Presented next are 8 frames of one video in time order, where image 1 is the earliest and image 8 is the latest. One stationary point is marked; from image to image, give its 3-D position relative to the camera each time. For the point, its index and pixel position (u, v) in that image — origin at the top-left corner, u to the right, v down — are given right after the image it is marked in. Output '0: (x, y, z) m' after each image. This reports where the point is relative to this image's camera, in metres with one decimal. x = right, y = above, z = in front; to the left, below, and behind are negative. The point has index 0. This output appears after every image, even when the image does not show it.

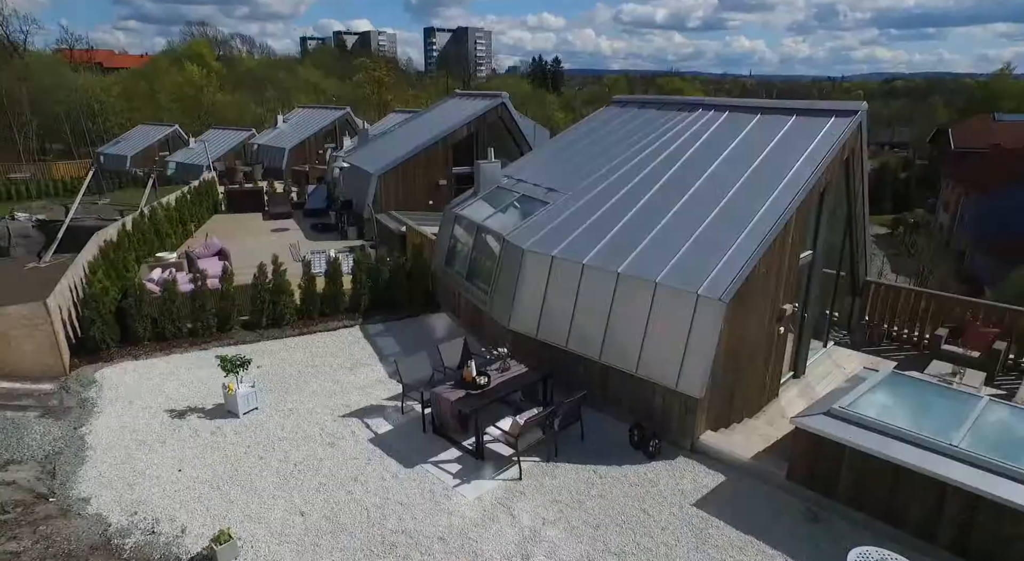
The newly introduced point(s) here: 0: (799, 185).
0: (+3.9, +1.3, +8.2) m
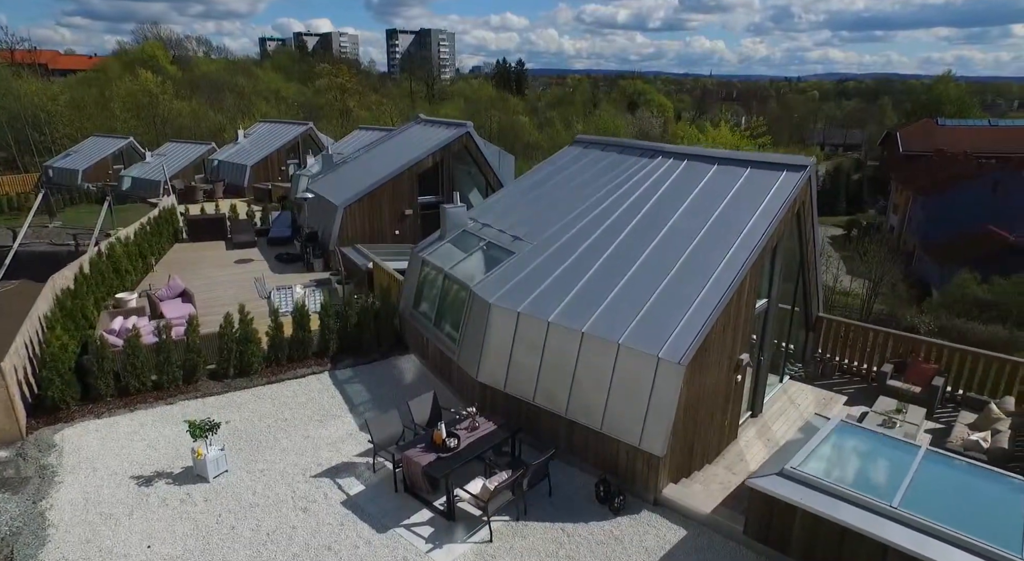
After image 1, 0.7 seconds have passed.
0: (+3.4, +0.5, +8.6) m
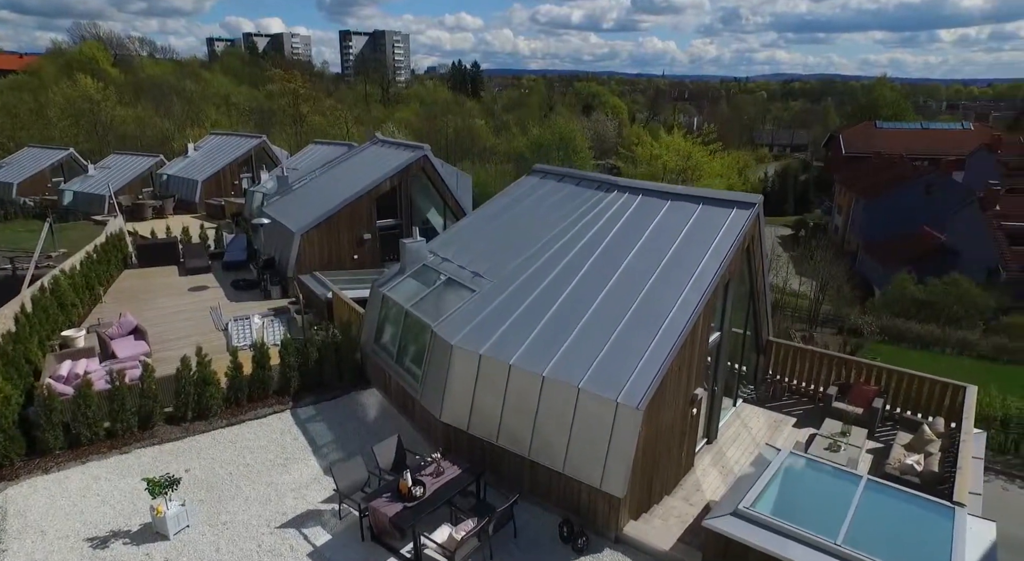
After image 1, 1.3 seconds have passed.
0: (+2.8, 0.0, +9.0) m
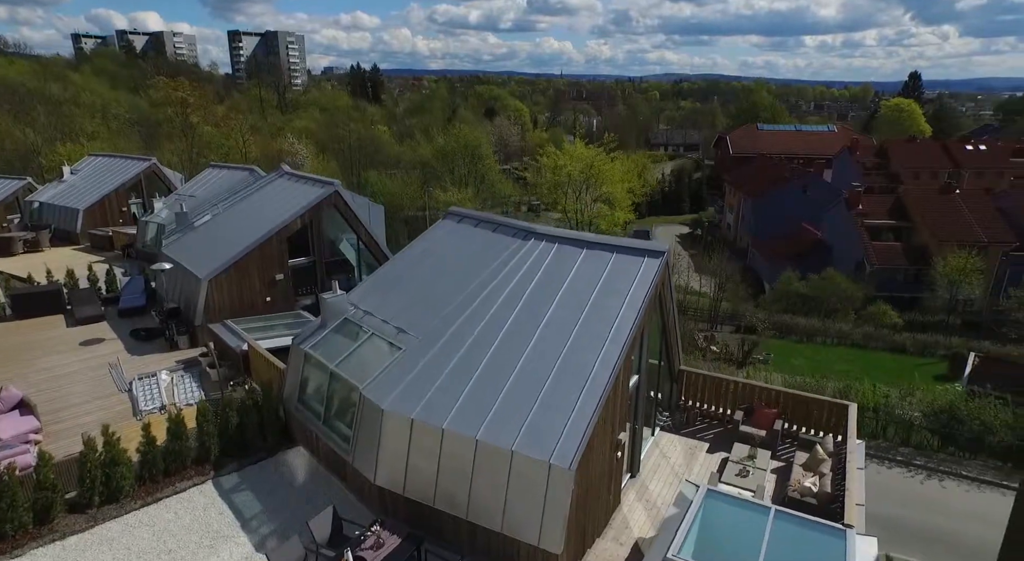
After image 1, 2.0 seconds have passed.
0: (+1.8, -0.9, +9.5) m
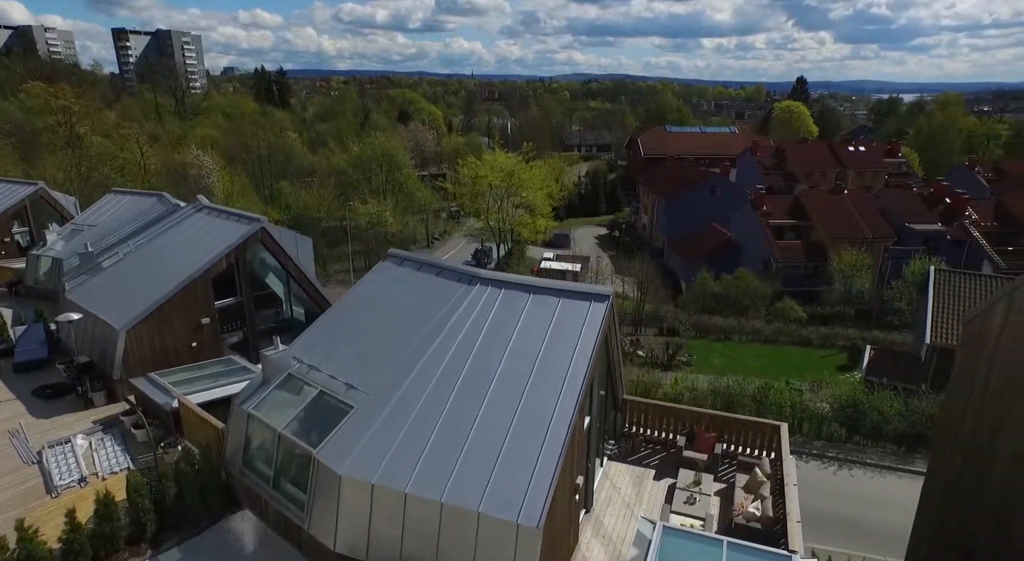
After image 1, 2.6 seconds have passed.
0: (+1.1, -1.7, +9.8) m
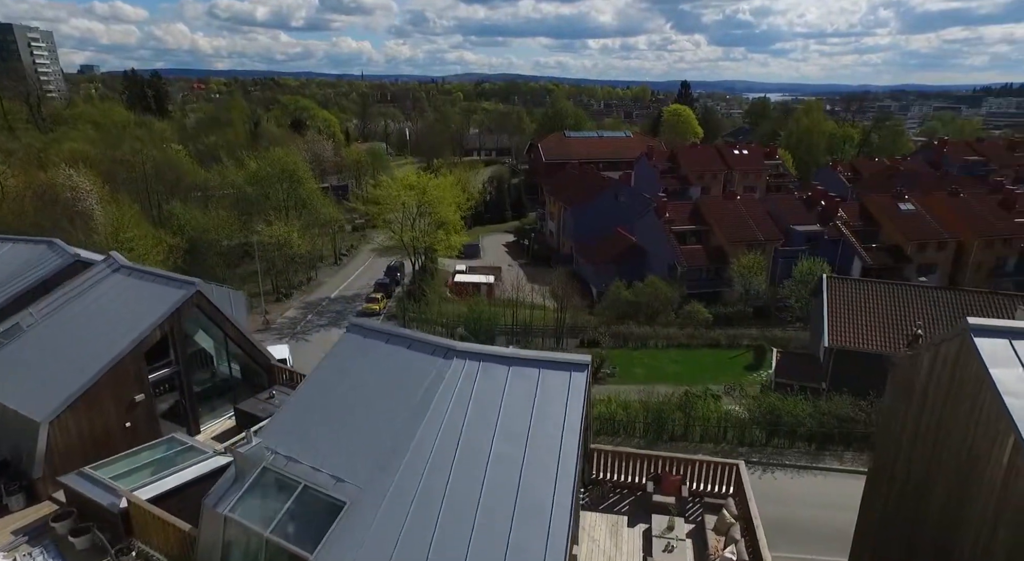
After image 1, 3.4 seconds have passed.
0: (+1.0, -3.0, +10.1) m
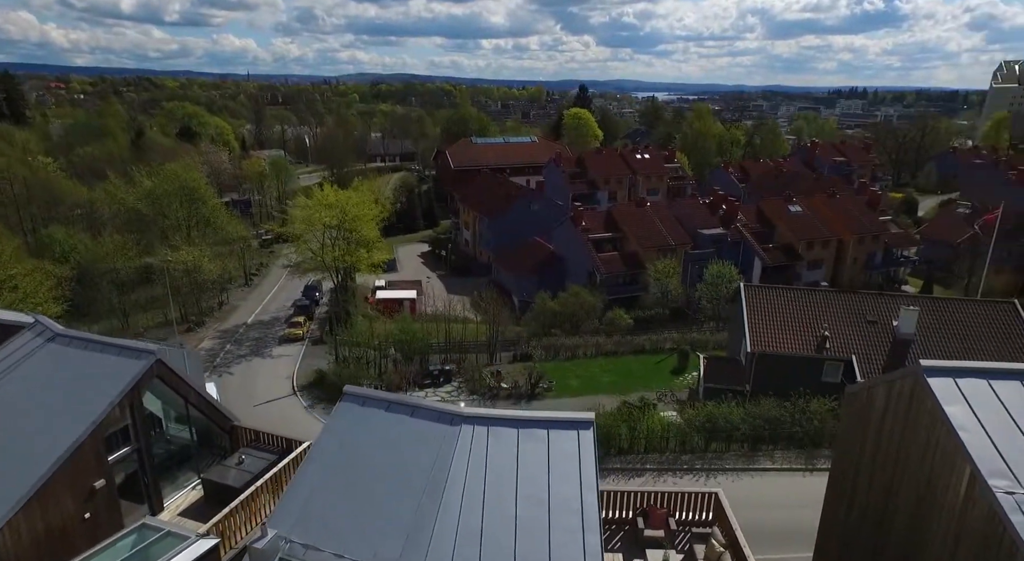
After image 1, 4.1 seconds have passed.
0: (+1.5, -4.2, +10.6) m
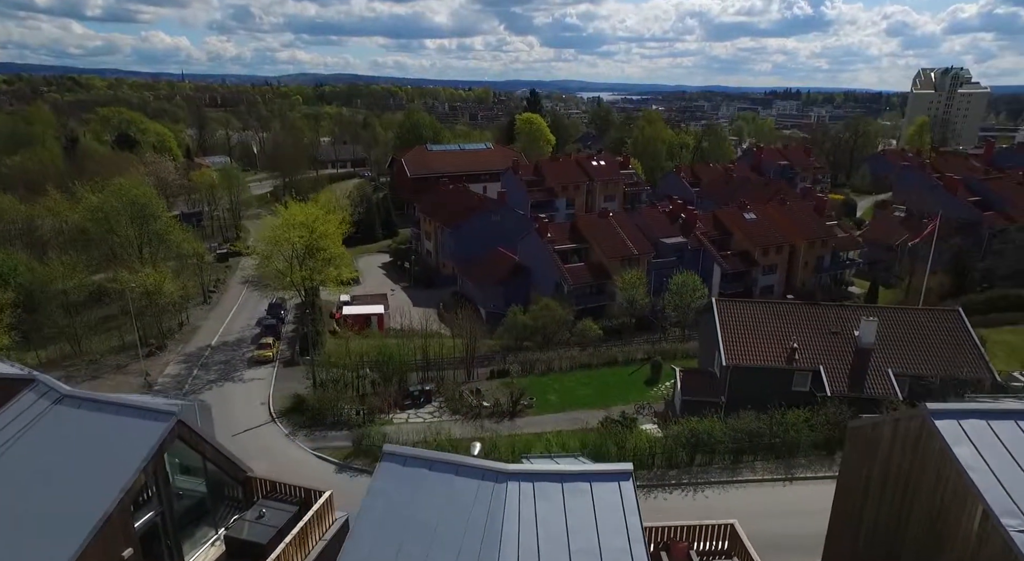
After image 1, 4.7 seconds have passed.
0: (+2.5, -5.4, +11.3) m
